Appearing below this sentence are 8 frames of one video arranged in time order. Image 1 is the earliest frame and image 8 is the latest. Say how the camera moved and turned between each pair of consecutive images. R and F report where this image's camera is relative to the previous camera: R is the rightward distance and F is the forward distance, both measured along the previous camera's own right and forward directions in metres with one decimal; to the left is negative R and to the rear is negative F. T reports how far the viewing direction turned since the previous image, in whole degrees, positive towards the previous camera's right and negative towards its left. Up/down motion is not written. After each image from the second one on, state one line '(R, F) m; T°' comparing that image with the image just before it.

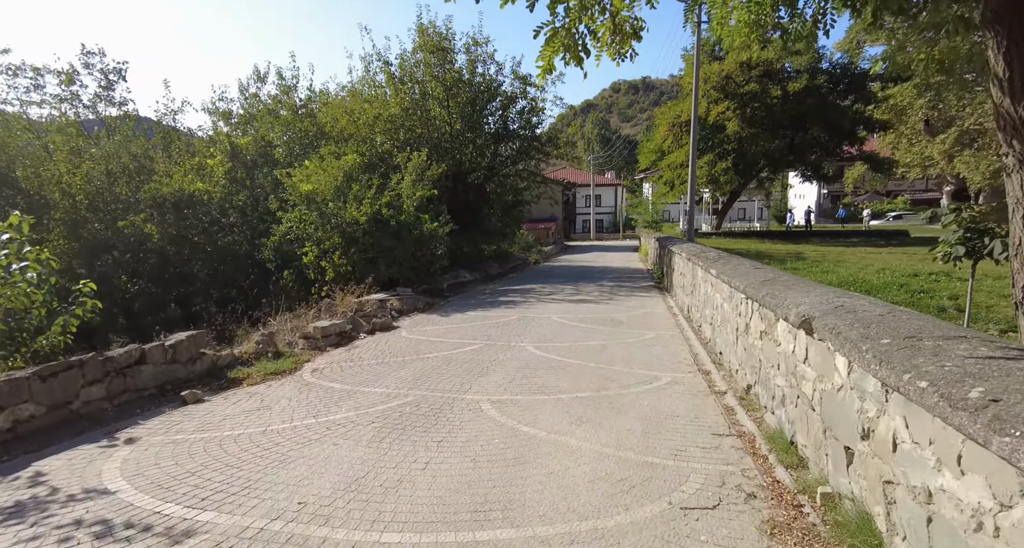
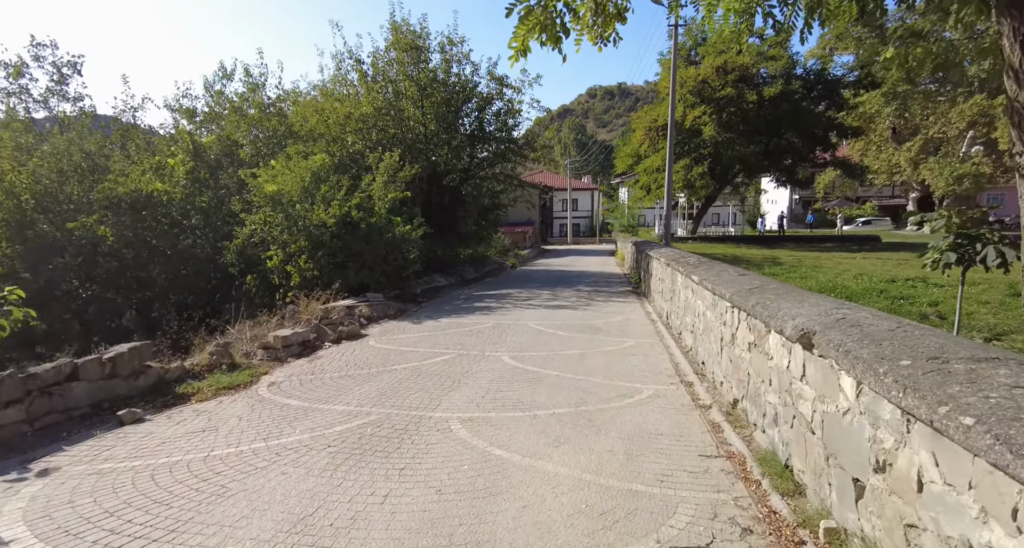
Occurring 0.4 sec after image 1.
(0.0, +0.4) m; +2°
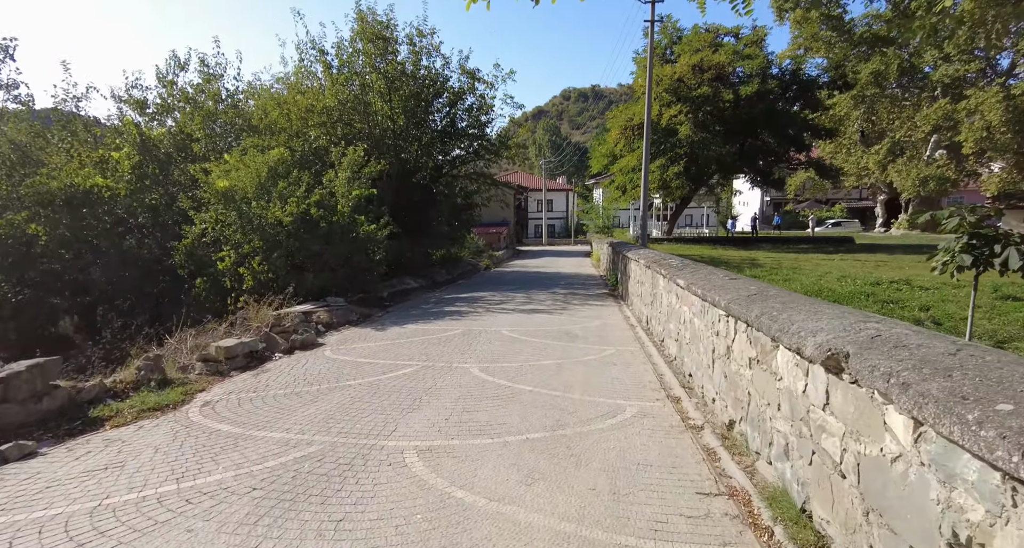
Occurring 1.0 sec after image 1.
(+0.1, +0.7) m; +3°
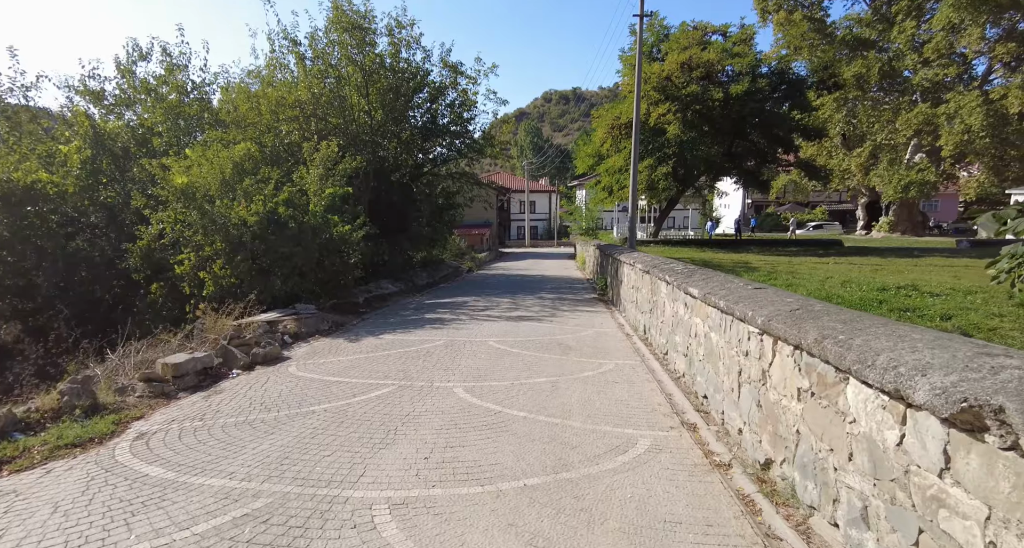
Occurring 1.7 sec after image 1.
(-0.1, +0.8) m; +2°
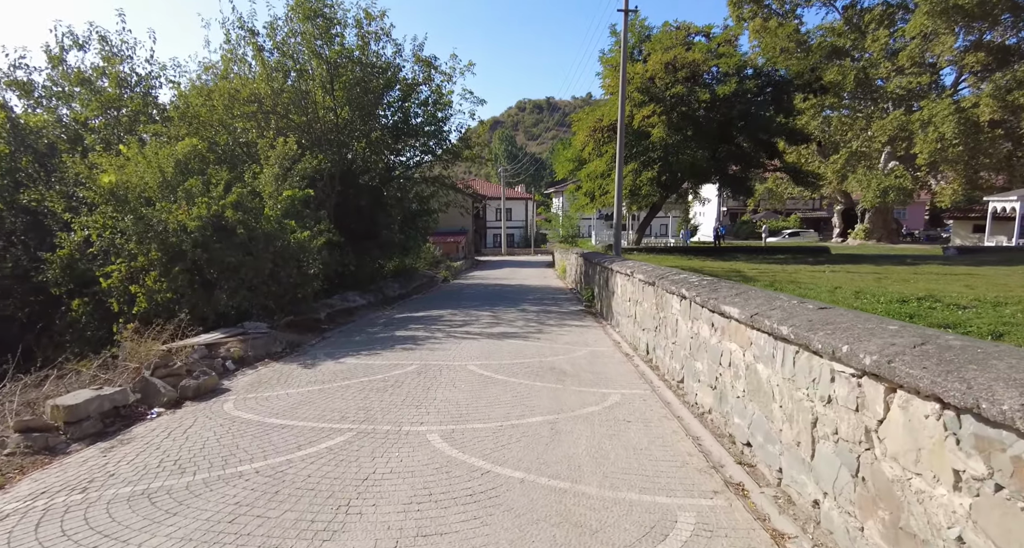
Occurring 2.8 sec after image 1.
(-0.1, +1.2) m; +3°
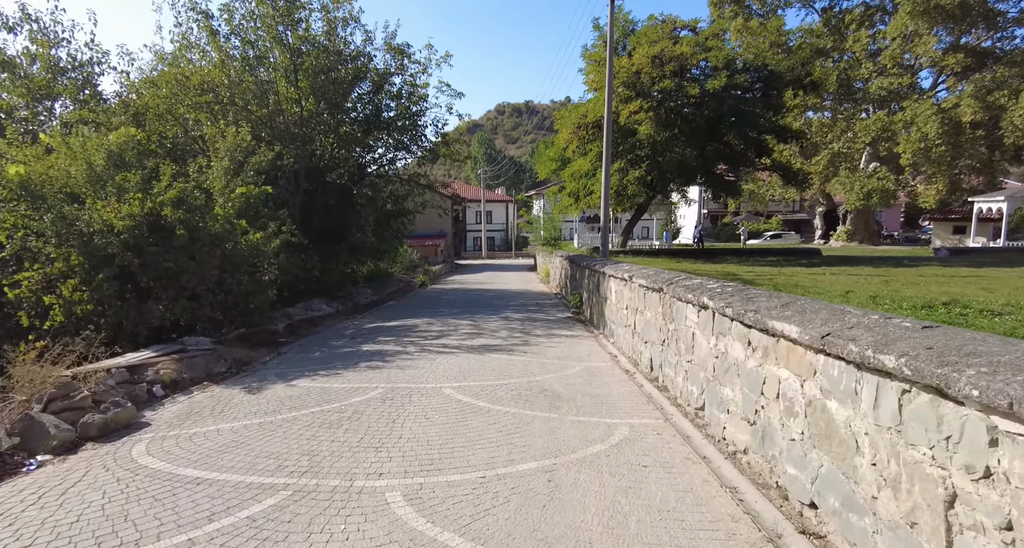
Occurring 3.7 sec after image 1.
(0.0, +1.1) m; +2°
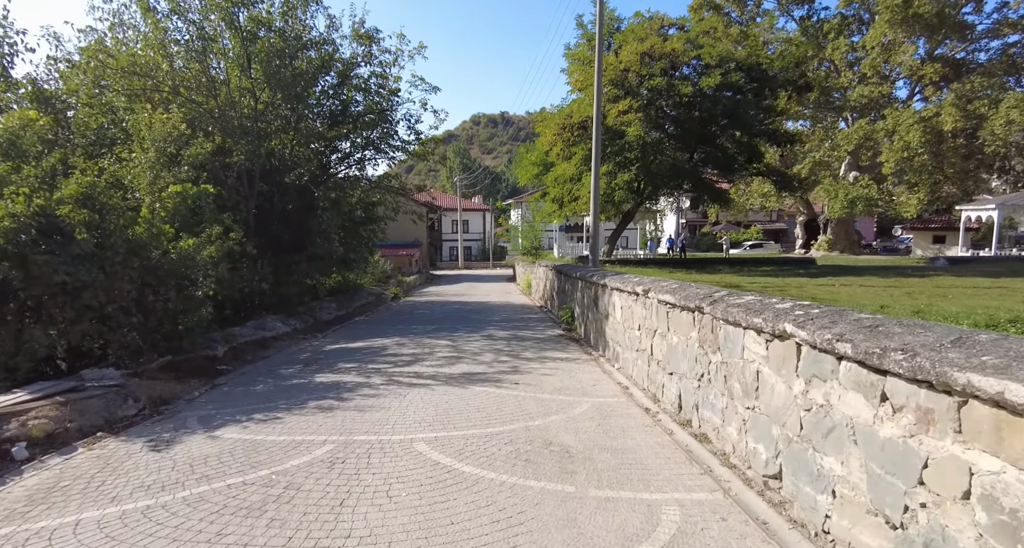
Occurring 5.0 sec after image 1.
(-0.2, +1.5) m; +3°
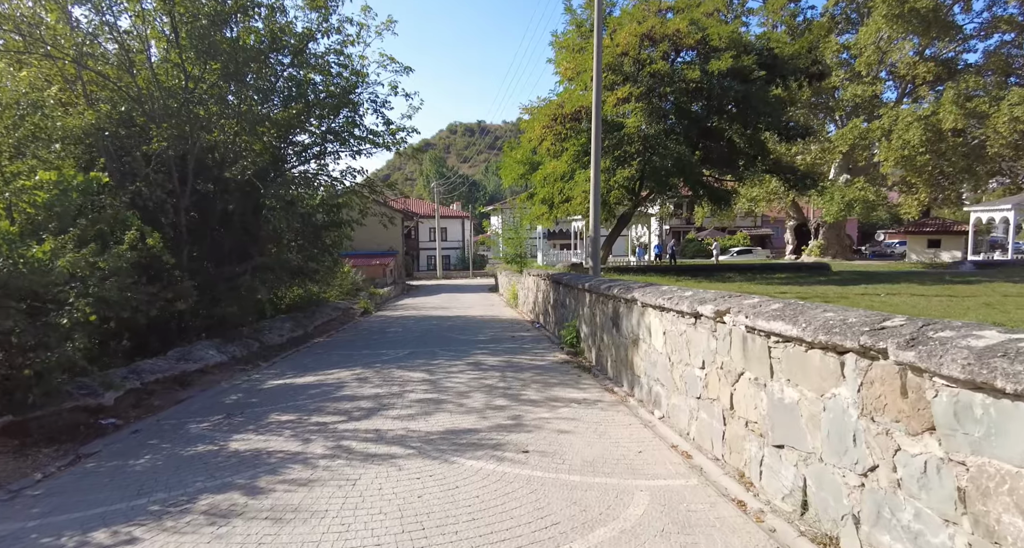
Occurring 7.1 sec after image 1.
(-0.2, +2.2) m; +2°
